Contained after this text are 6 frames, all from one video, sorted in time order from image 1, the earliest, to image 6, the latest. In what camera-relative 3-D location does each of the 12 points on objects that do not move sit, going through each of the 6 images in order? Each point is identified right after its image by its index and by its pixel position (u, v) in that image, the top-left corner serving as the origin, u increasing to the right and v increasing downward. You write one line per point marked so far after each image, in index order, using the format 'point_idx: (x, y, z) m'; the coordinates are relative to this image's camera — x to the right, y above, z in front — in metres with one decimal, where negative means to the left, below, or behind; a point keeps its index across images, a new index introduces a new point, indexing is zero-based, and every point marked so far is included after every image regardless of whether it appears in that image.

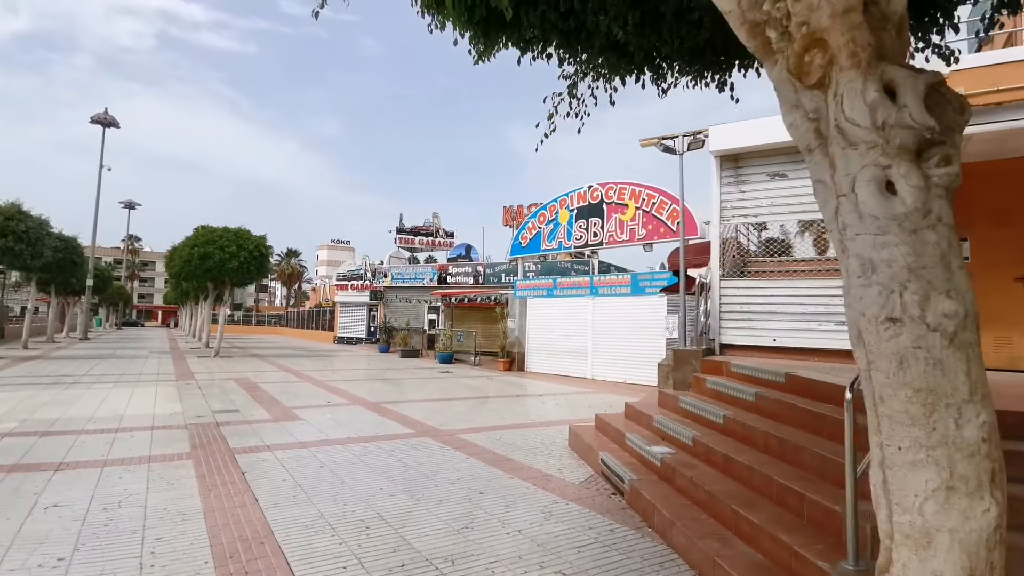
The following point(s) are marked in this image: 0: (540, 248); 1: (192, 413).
0: (+1.0, +1.4, +19.7) m
1: (-5.5, -2.2, +9.8) m
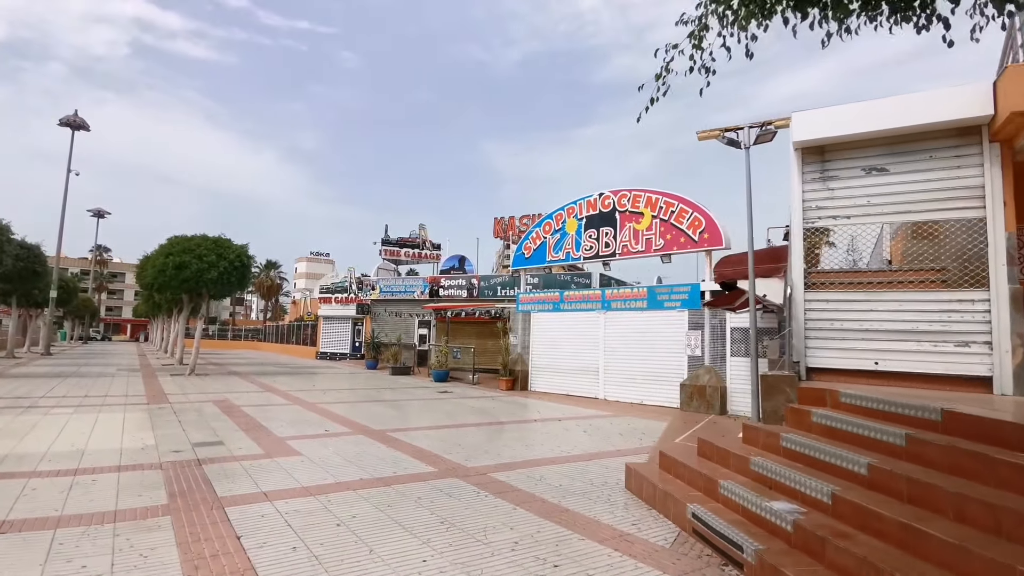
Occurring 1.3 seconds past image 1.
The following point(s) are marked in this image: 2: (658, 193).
0: (+1.1, +0.9, +18.6) m
1: (-5.1, -2.3, +8.3) m
2: (+4.0, +2.6, +15.6) m
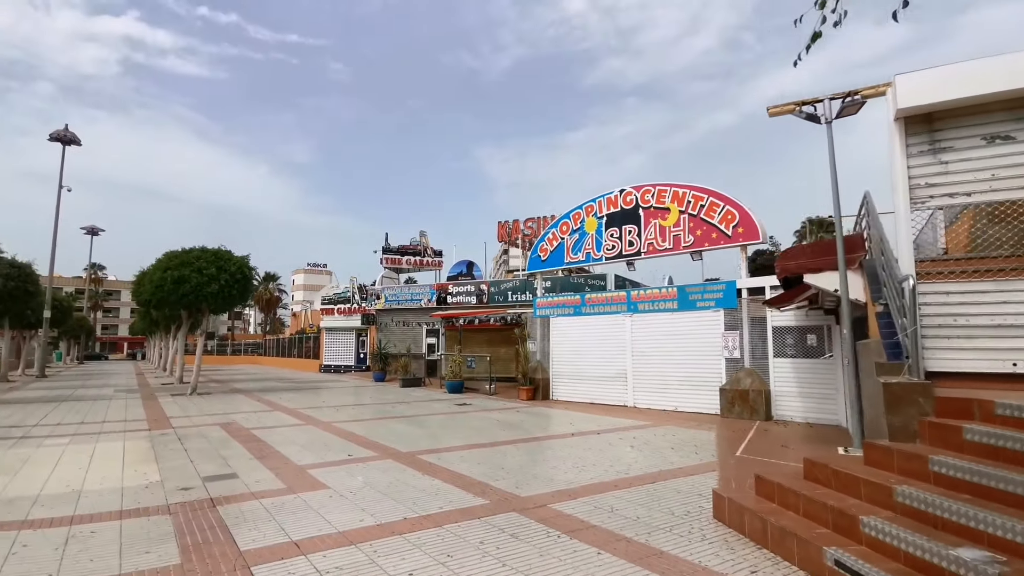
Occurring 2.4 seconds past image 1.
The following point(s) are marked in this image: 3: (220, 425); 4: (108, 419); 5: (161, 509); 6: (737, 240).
0: (+1.6, +0.8, +17.7) m
1: (-4.4, -2.5, +7.4) m
2: (+4.5, +2.6, +14.7) m
3: (-6.7, -3.1, +12.9) m
4: (-10.2, -3.3, +14.4) m
5: (-3.9, -2.4, +6.3) m
6: (+5.4, +1.2, +13.6) m
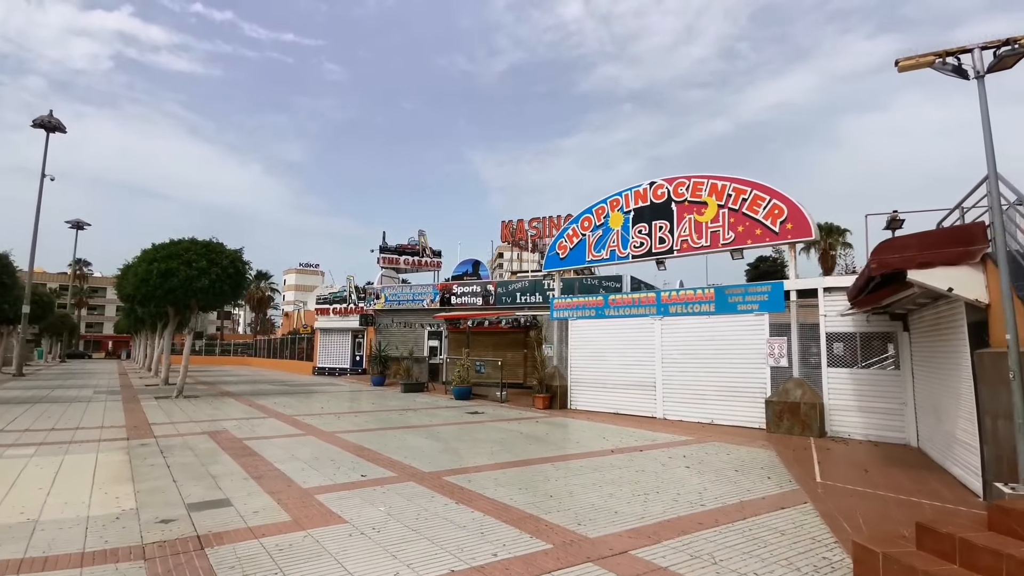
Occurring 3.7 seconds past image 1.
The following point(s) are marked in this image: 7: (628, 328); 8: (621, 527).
0: (+2.1, +0.8, +16.4) m
1: (-3.8, -2.4, +6.0) m
2: (+5.1, +2.6, +13.5) m
3: (-6.2, -3.0, +11.5) m
4: (-9.8, -3.1, +12.9) m
5: (-3.3, -2.3, +4.9) m
6: (+6.0, +1.1, +12.4) m
7: (+3.1, -1.1, +15.1) m
8: (+1.1, -2.3, +5.6) m
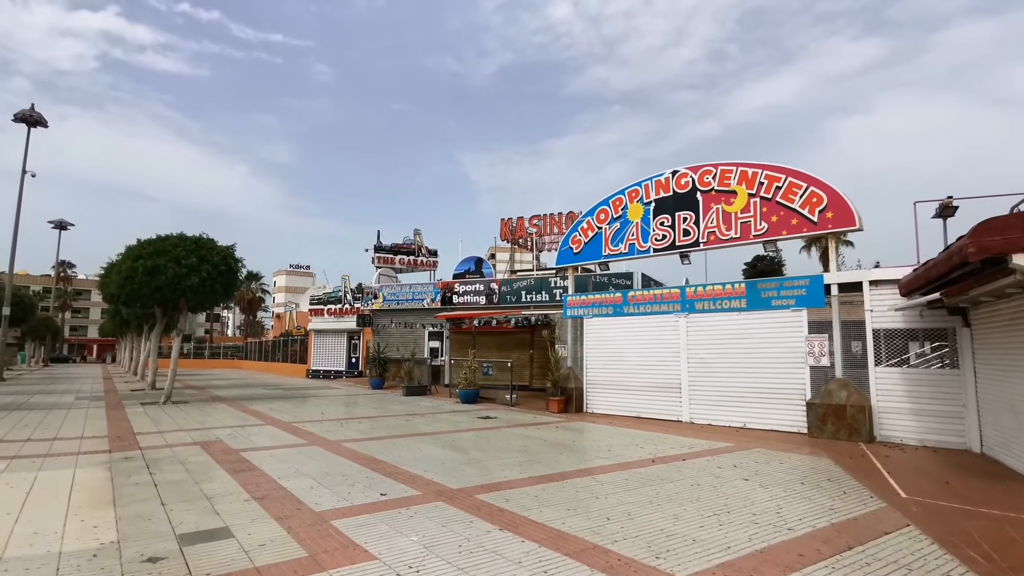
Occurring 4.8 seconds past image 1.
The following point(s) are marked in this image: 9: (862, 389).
0: (+2.4, +0.9, +15.5) m
1: (-3.3, -2.3, +5.0) m
2: (+5.5, +2.7, +12.6) m
3: (-5.7, -2.9, +10.4) m
4: (-9.4, -3.1, +11.7) m
5: (-2.7, -2.2, +3.9) m
6: (+6.4, +1.2, +11.5) m
7: (+3.5, -1.0, +14.2) m
8: (+1.6, -2.2, +4.6) m
9: (+6.7, -1.9, +10.8) m
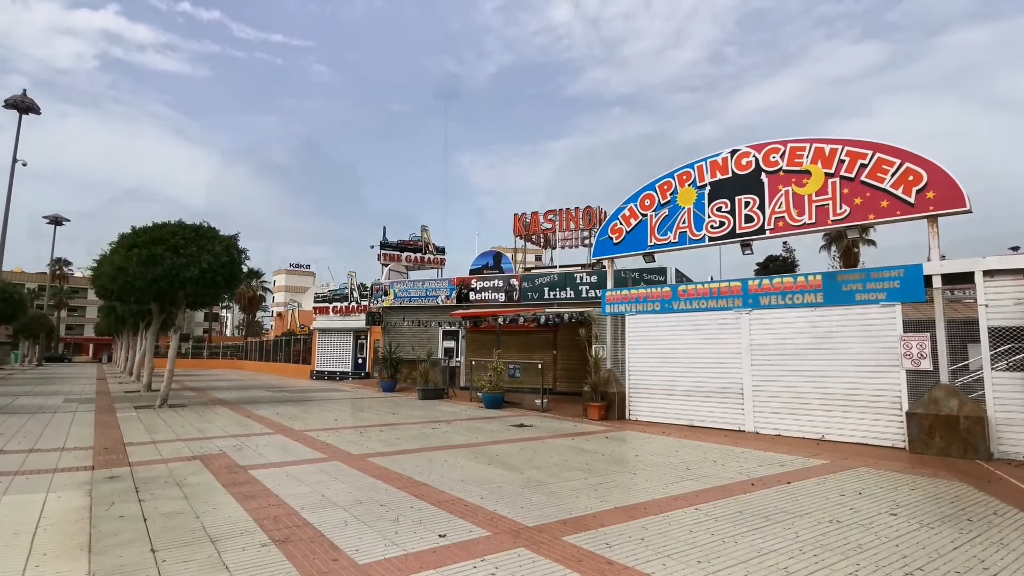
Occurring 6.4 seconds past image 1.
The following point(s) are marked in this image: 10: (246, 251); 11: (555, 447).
0: (+3.3, +1.1, +14.0) m
1: (-2.4, -2.1, +3.4) m
2: (+6.4, +2.9, +11.1) m
3: (-4.9, -2.7, +8.9) m
4: (-8.5, -2.8, +10.2) m
5: (-1.9, -1.9, +2.3) m
6: (+7.3, +1.4, +10.0) m
7: (+4.3, -0.8, +12.6) m
8: (+2.5, -2.0, +3.1) m
9: (+7.6, -1.8, +9.3) m
10: (-8.2, +1.1, +17.5) m
11: (+0.8, -2.8, +10.1) m
